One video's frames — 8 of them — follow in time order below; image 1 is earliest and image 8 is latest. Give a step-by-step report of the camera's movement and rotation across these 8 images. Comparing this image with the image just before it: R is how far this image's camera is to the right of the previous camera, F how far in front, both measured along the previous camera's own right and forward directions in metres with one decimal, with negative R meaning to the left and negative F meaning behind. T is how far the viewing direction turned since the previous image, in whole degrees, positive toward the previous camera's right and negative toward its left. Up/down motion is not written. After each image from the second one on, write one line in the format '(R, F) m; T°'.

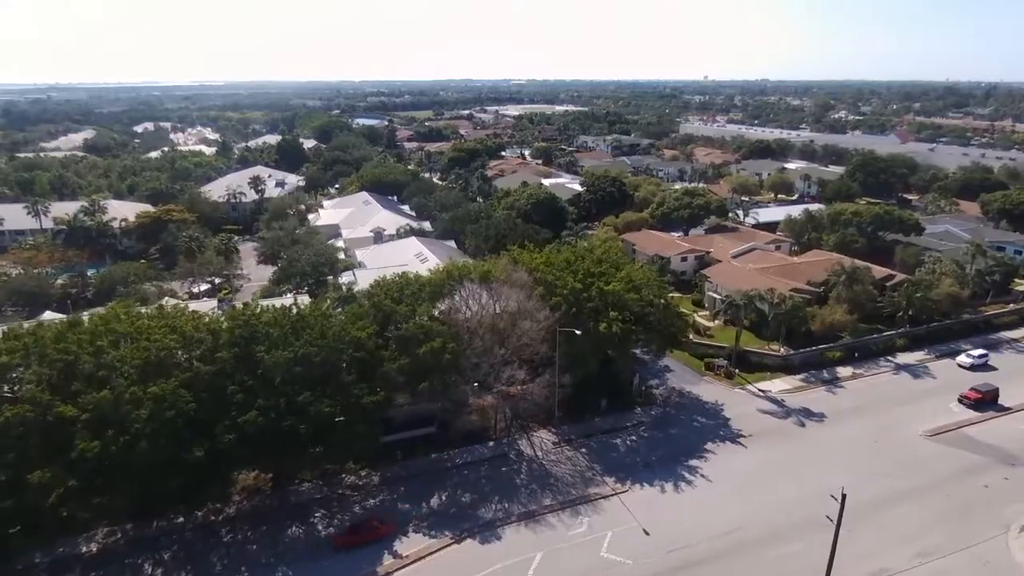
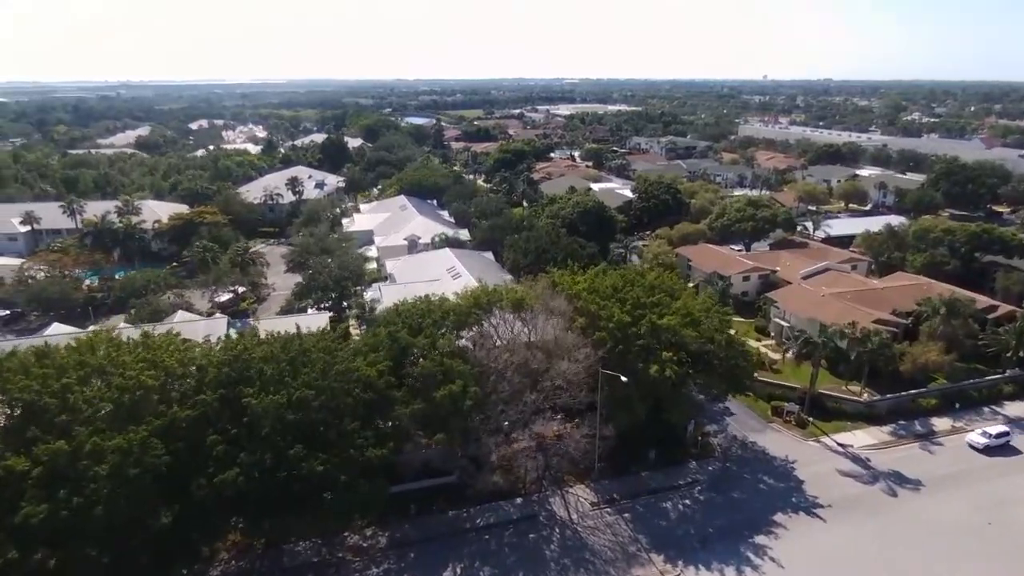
(+0.5, +4.6) m; -4°
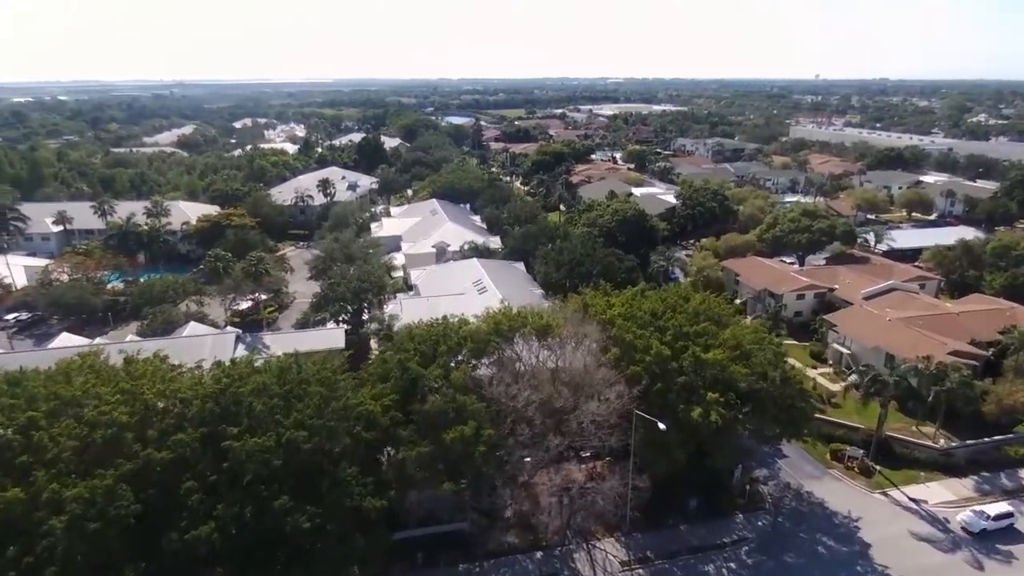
(+0.6, +3.2) m; -4°
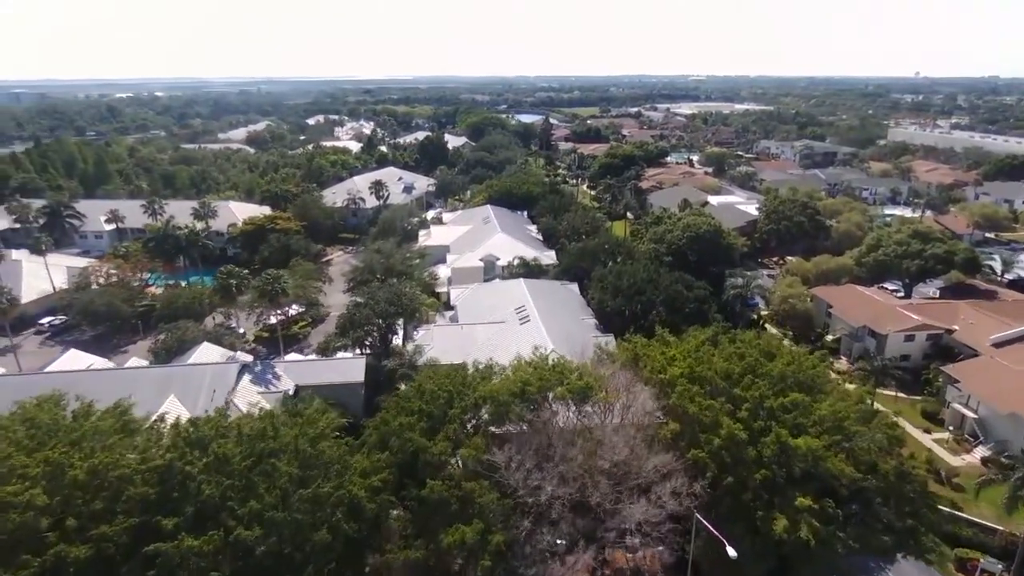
(+1.2, +5.4) m; -6°
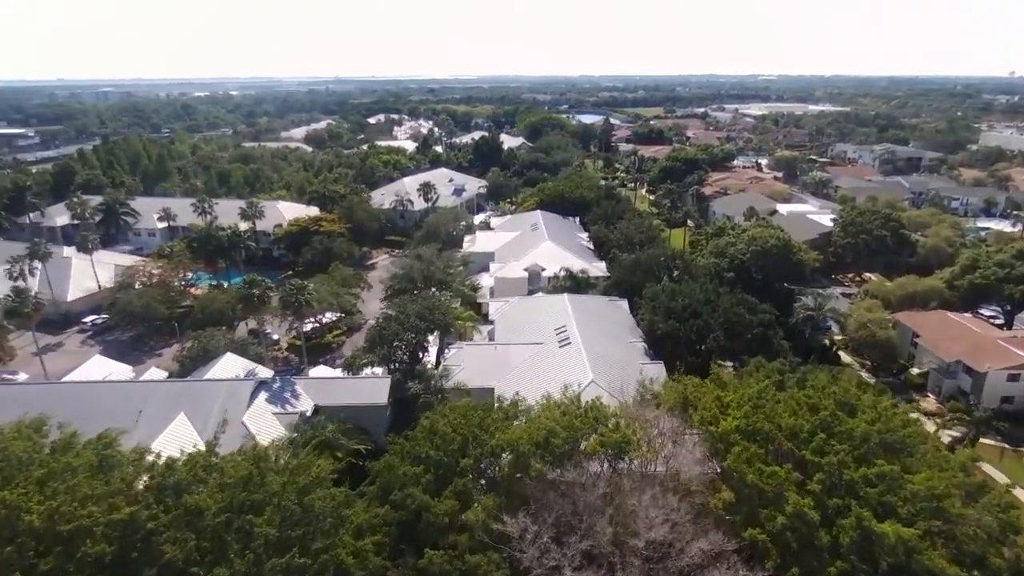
(+0.9, +3.1) m; -5°
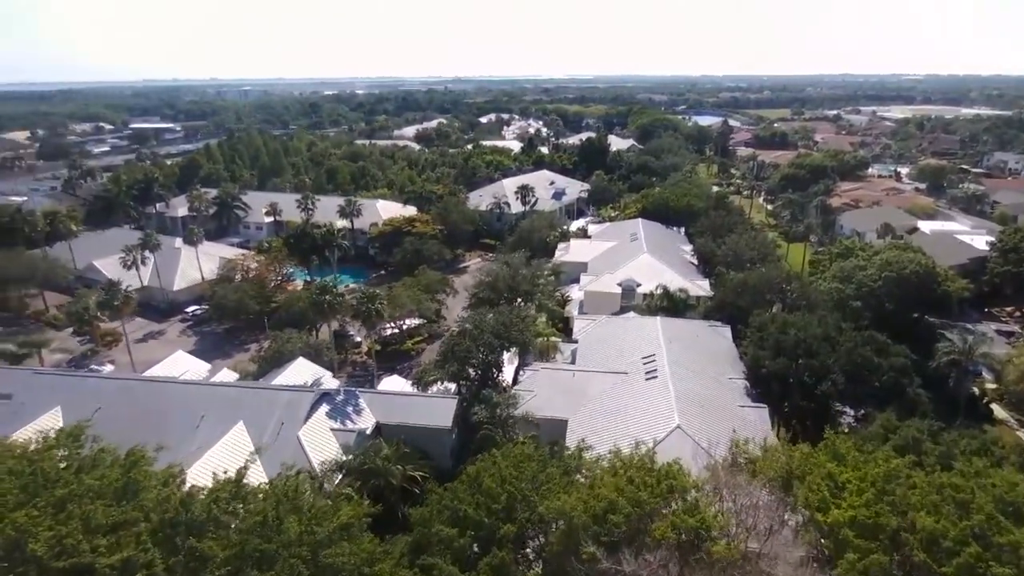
(+1.0, +3.0) m; -9°
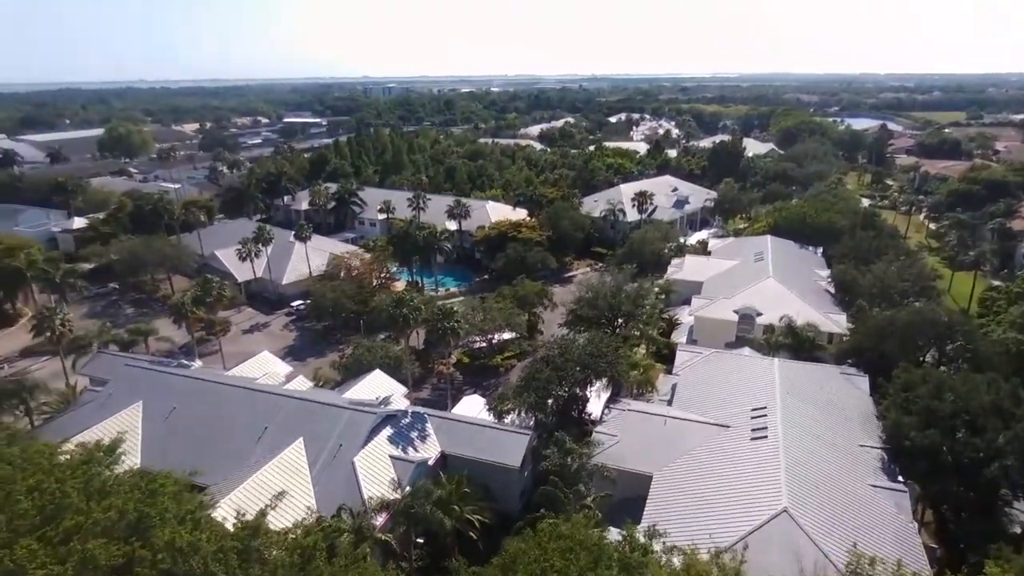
(+1.3, +3.2) m; -11°
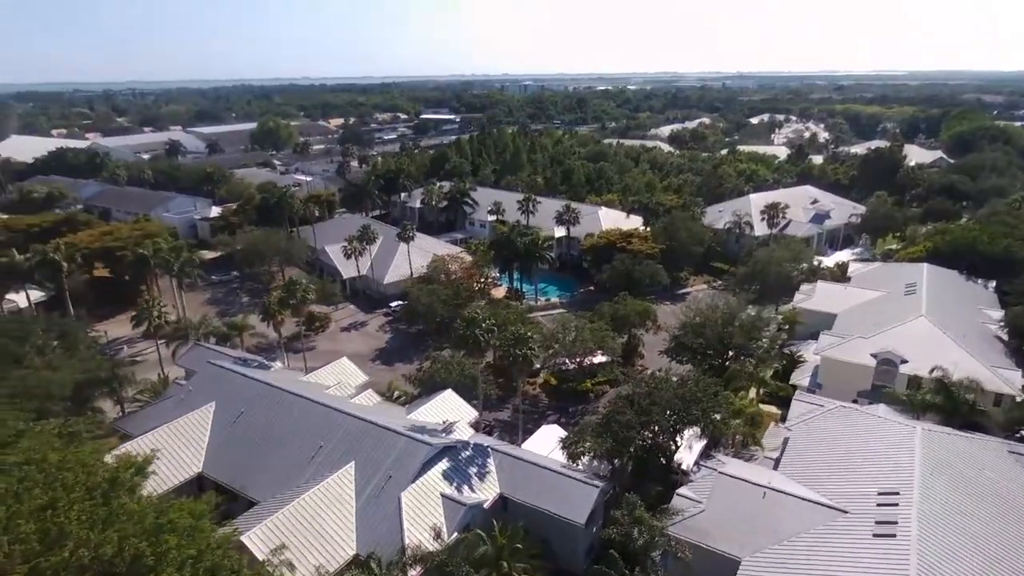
(+1.6, +3.1) m; -11°
